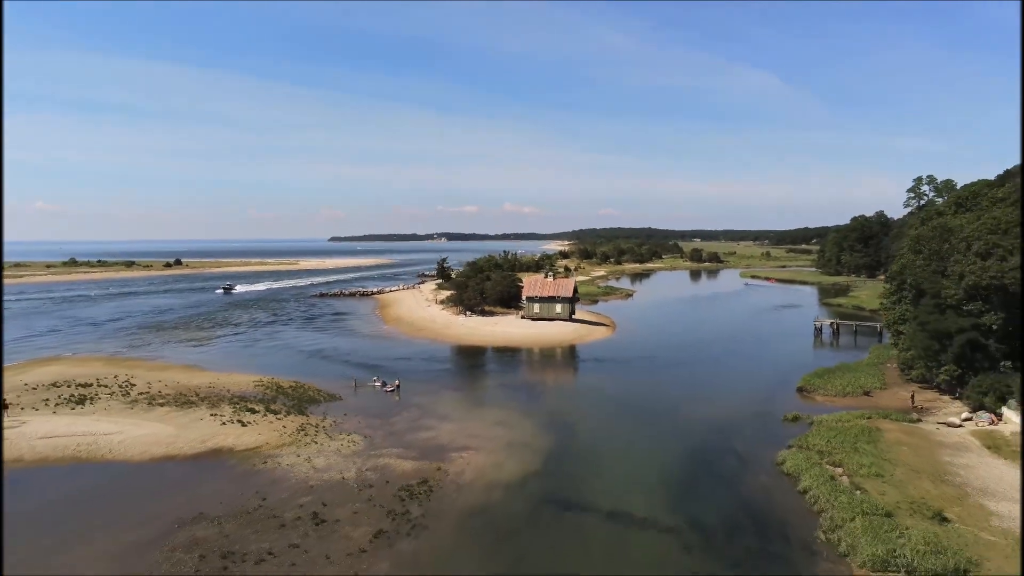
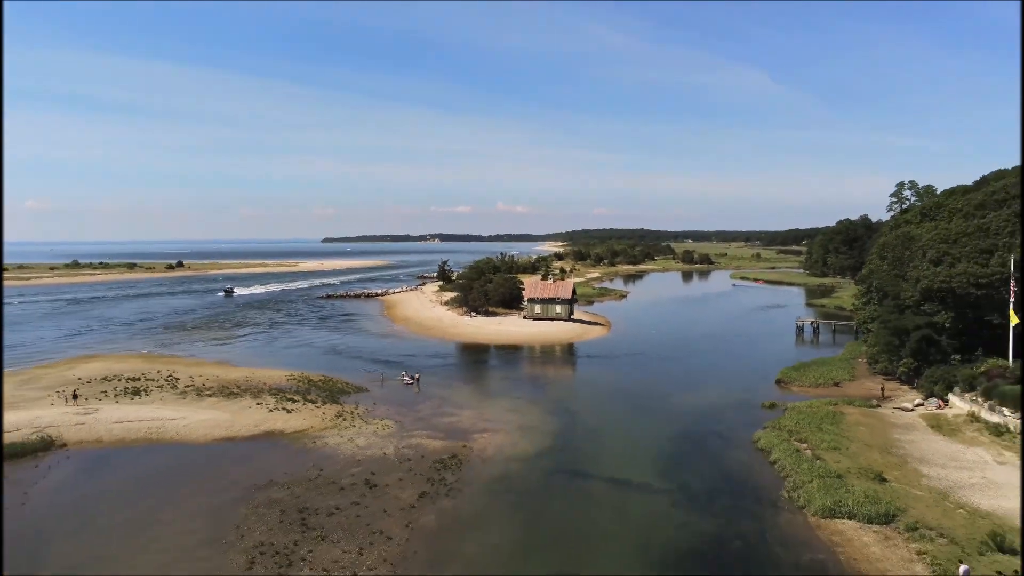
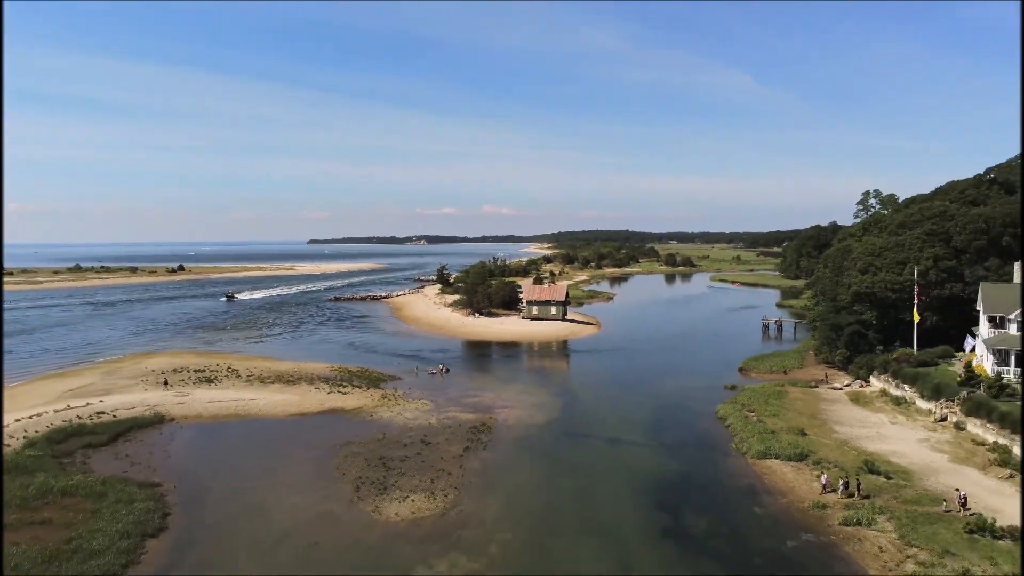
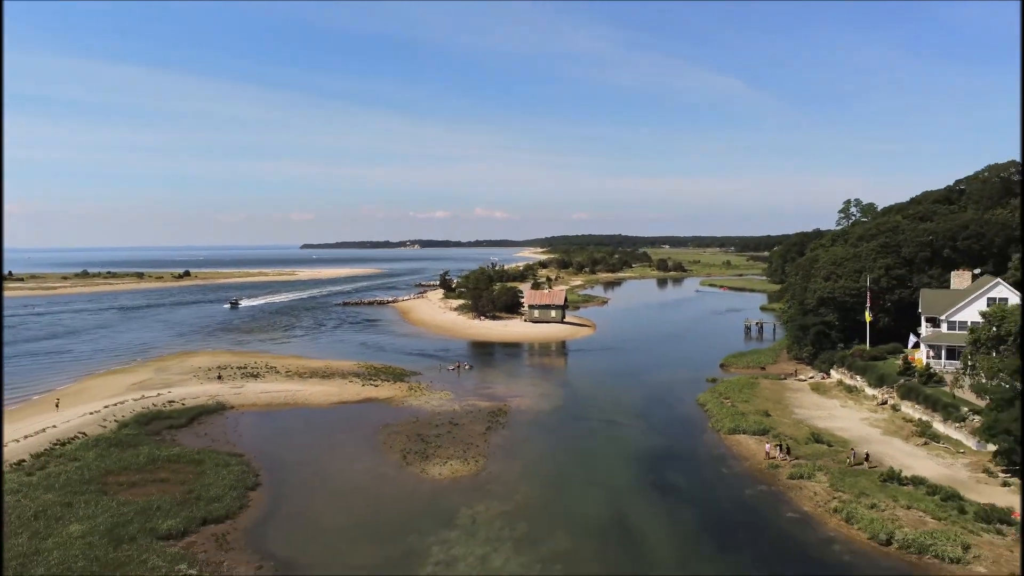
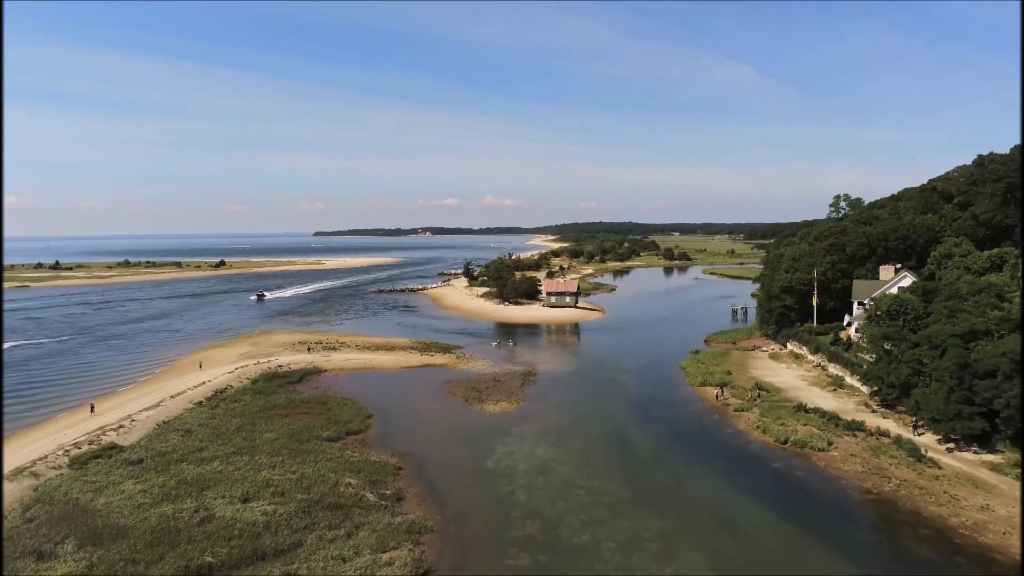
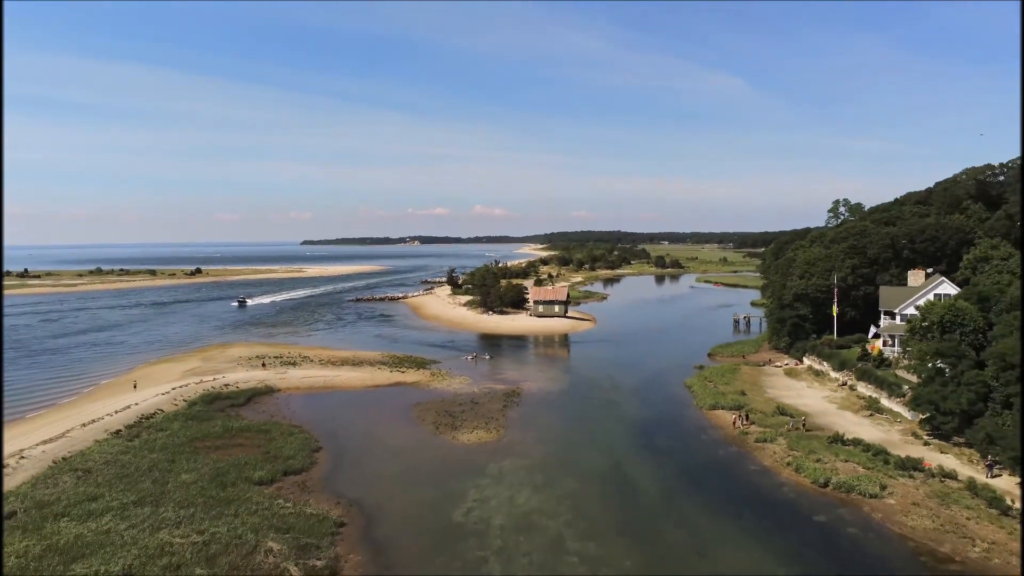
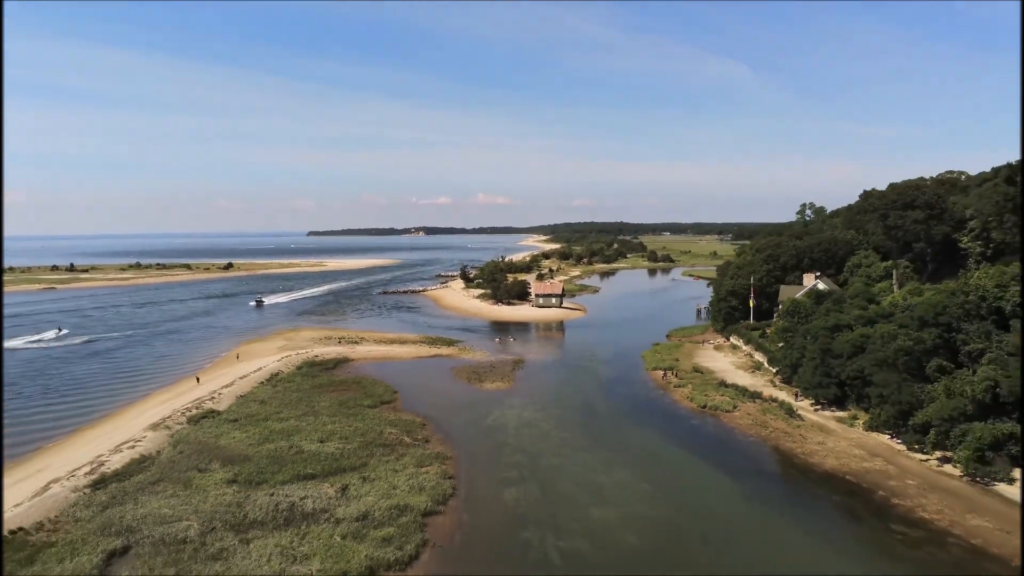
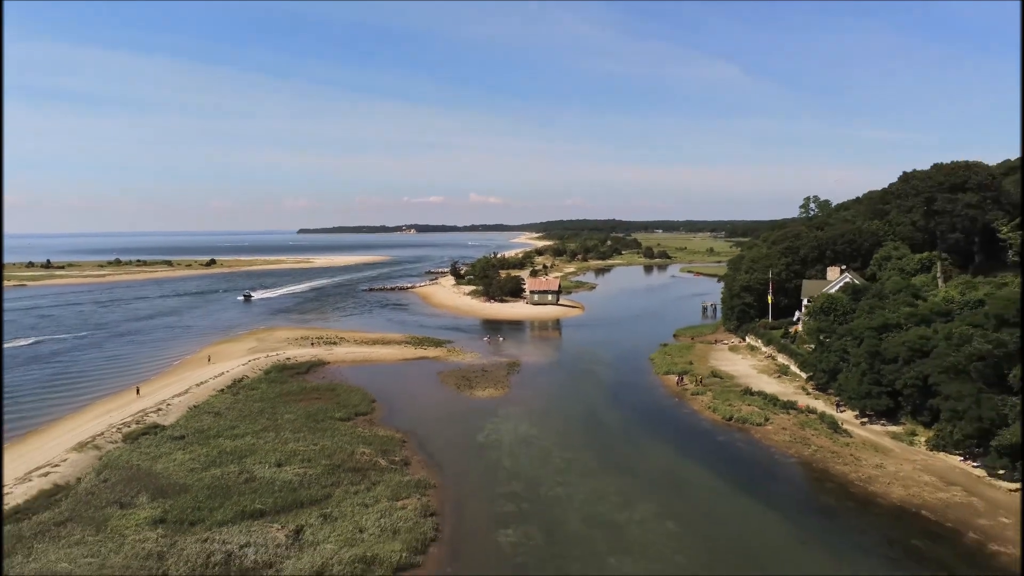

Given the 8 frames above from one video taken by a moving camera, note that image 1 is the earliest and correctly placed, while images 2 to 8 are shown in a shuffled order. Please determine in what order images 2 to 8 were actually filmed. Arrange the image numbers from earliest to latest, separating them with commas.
2, 3, 4, 6, 5, 8, 7
